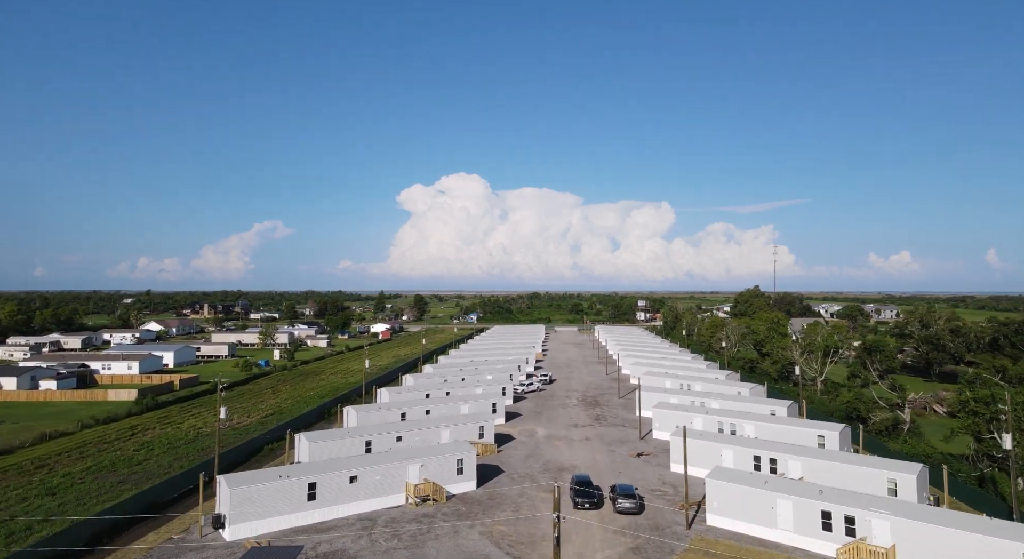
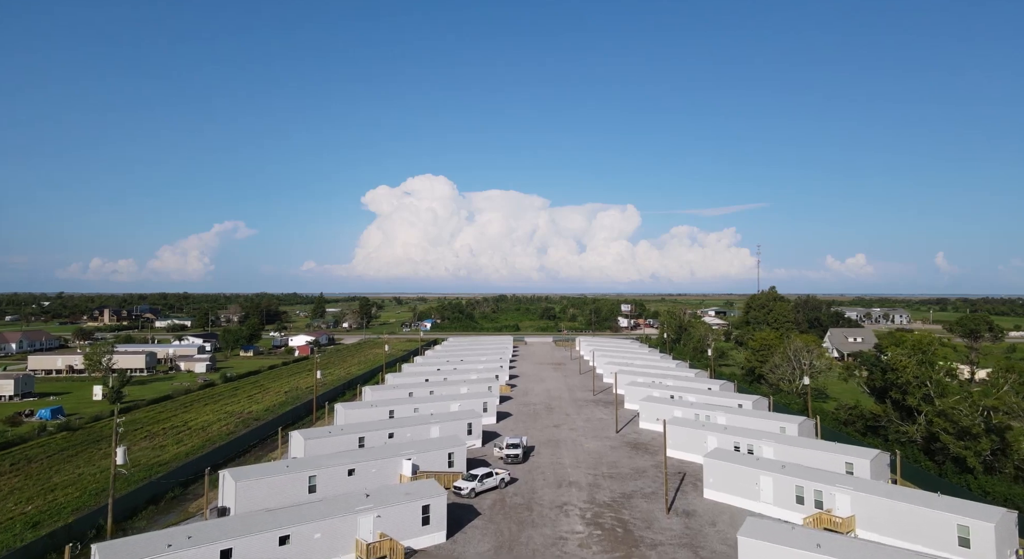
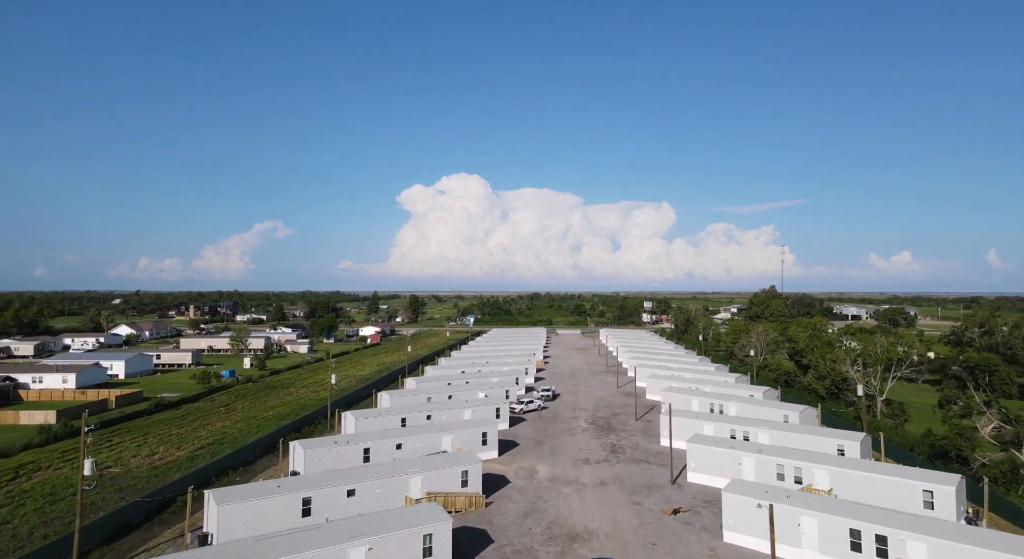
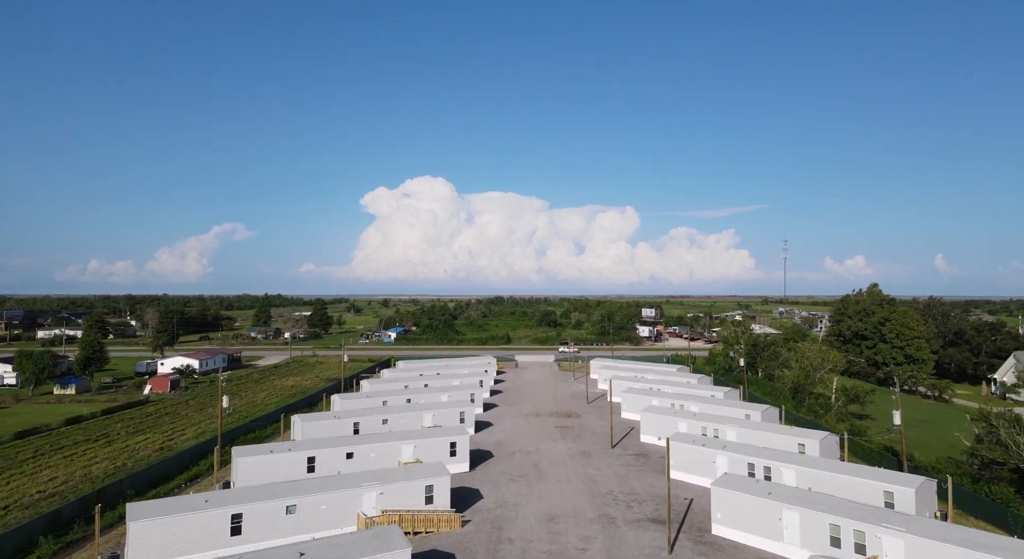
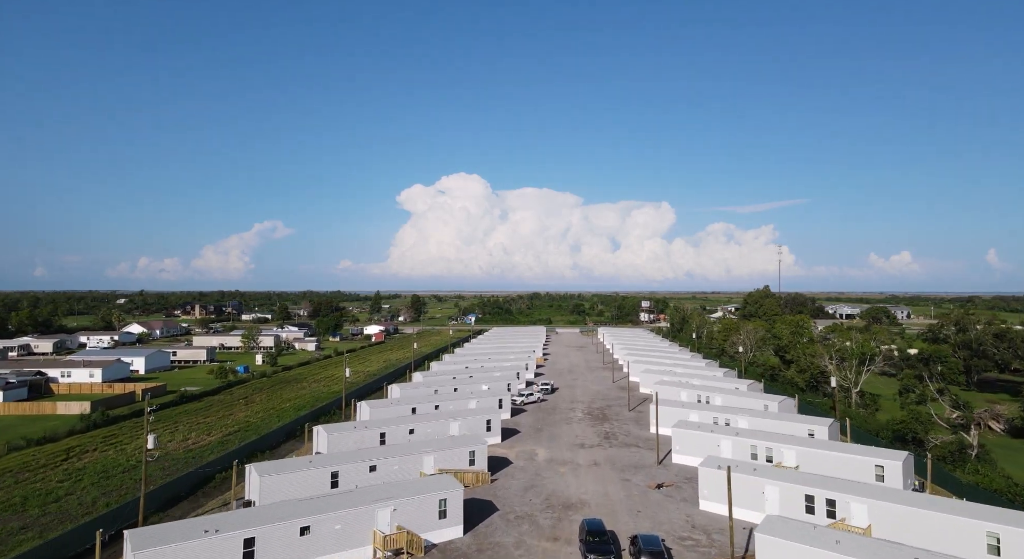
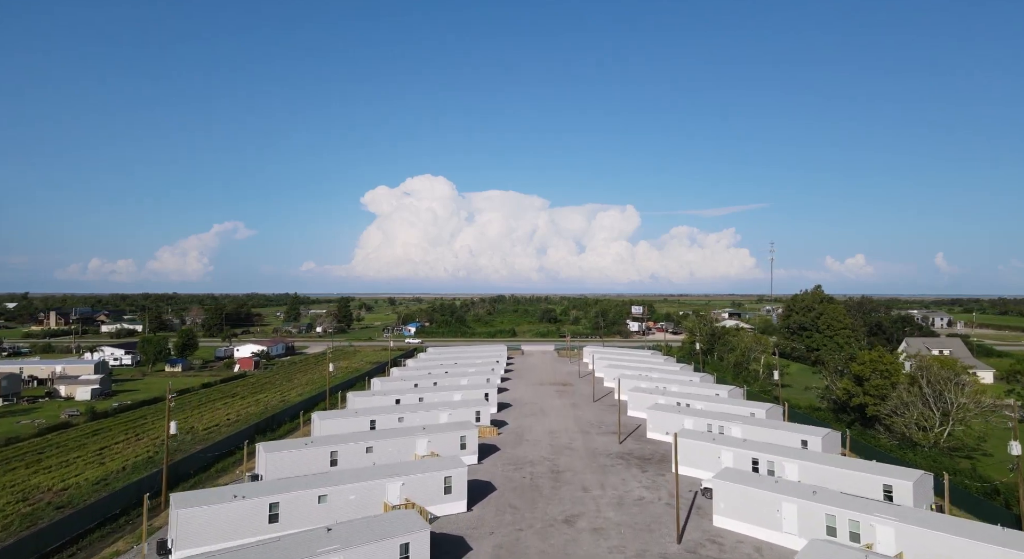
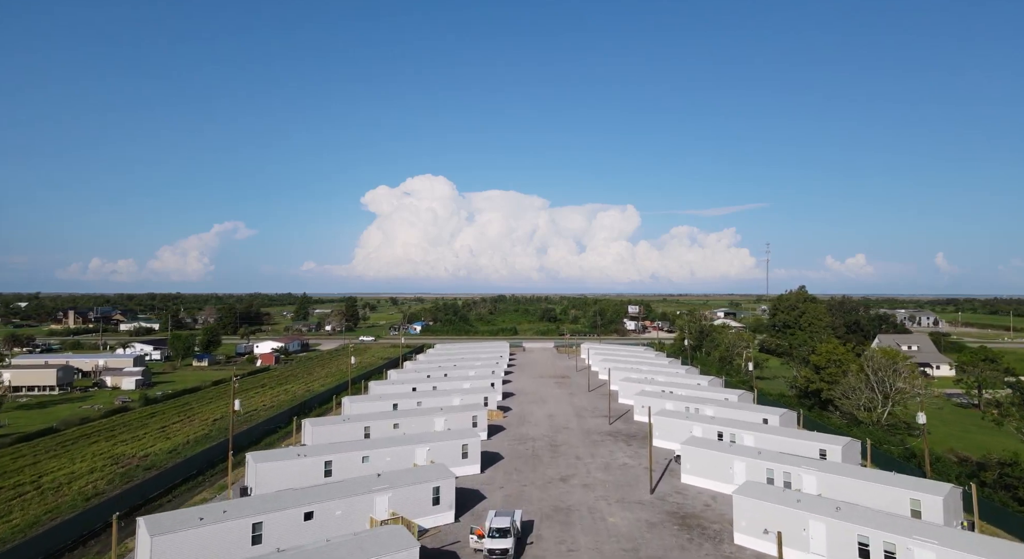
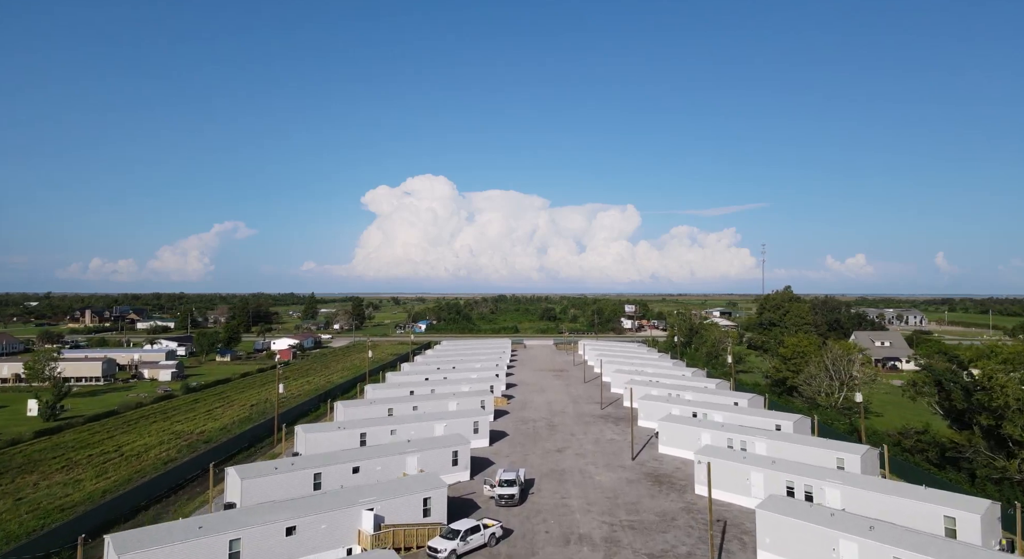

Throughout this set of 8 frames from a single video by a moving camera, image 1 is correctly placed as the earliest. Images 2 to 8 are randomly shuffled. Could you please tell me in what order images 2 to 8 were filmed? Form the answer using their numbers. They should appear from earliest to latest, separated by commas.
5, 3, 2, 8, 7, 6, 4
